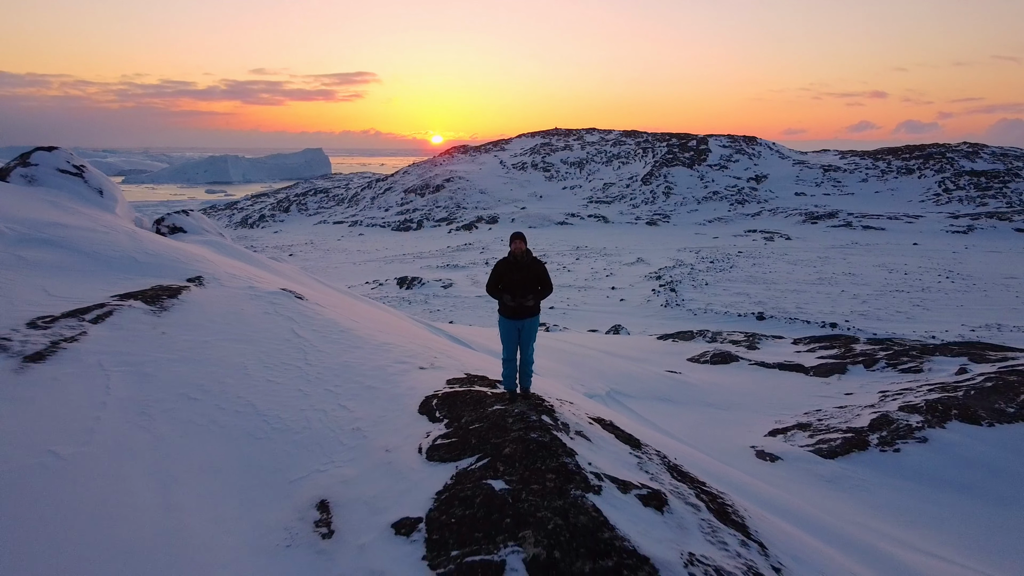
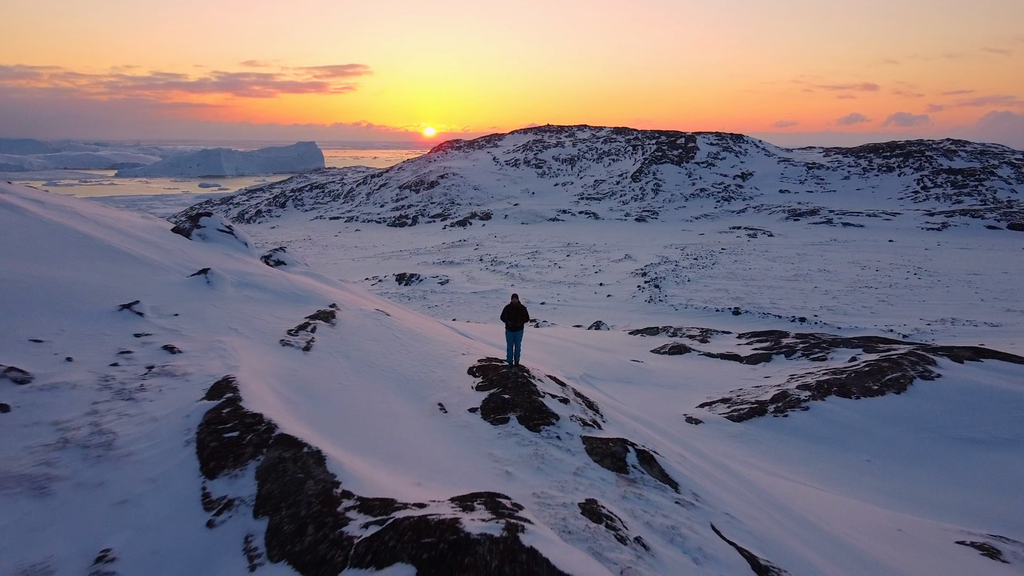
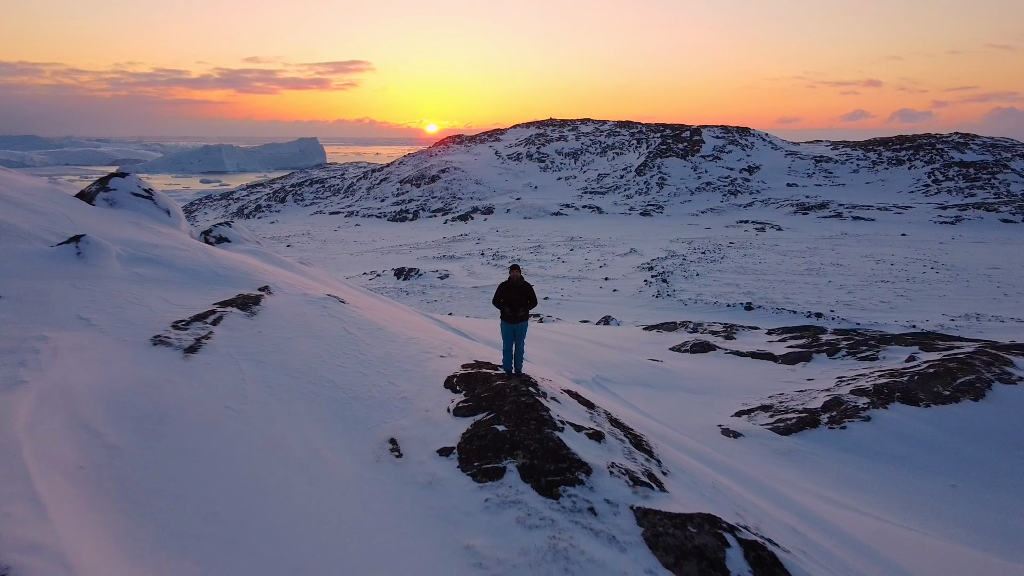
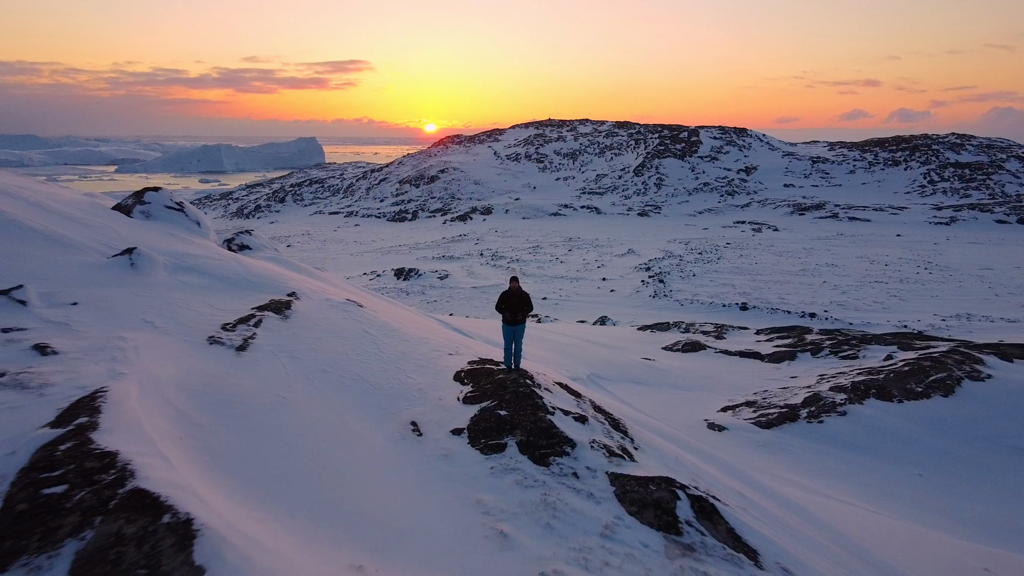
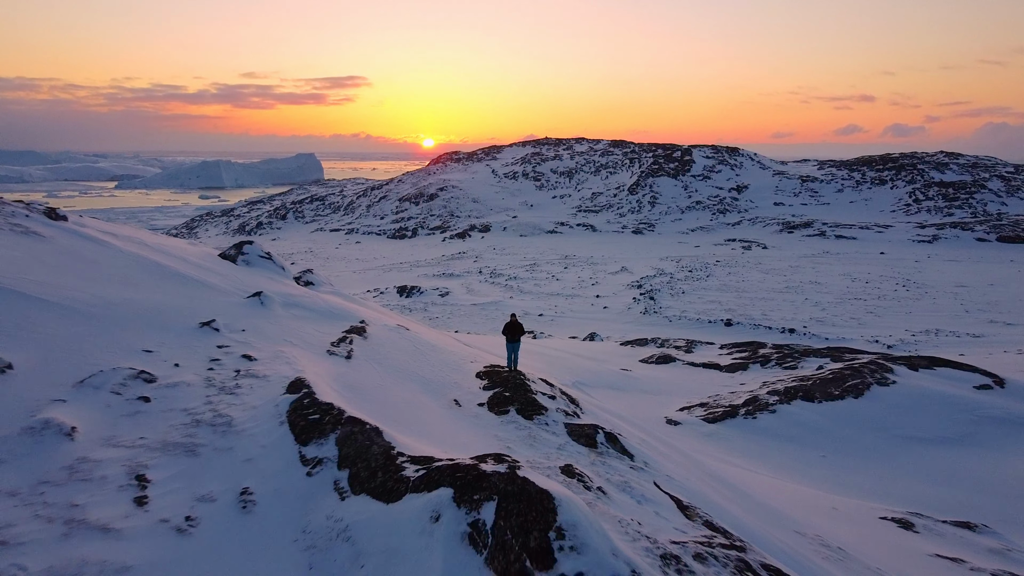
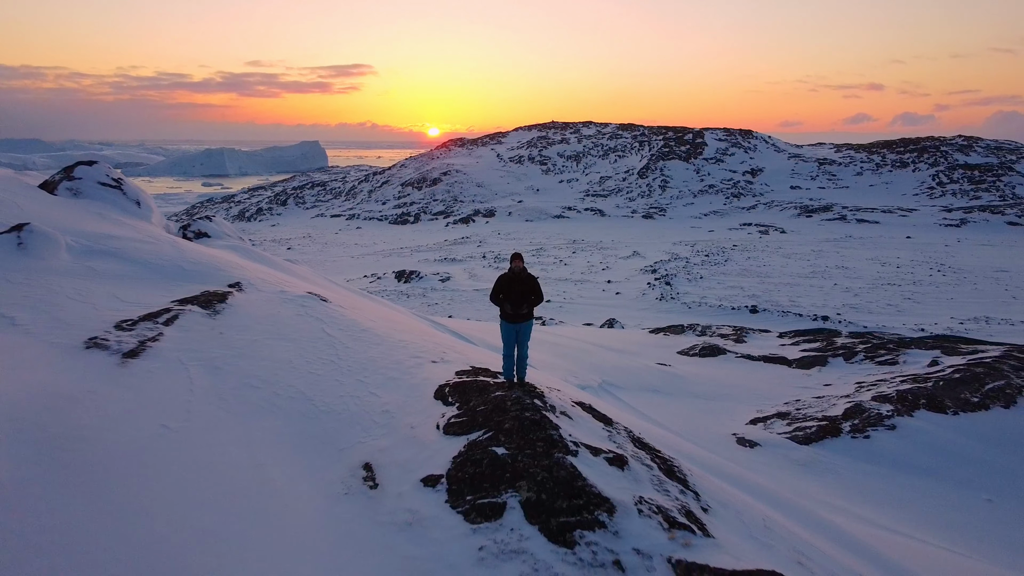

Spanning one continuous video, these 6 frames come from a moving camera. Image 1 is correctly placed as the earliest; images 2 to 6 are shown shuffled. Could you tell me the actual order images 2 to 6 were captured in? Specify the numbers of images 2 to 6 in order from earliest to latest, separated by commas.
6, 3, 4, 2, 5
